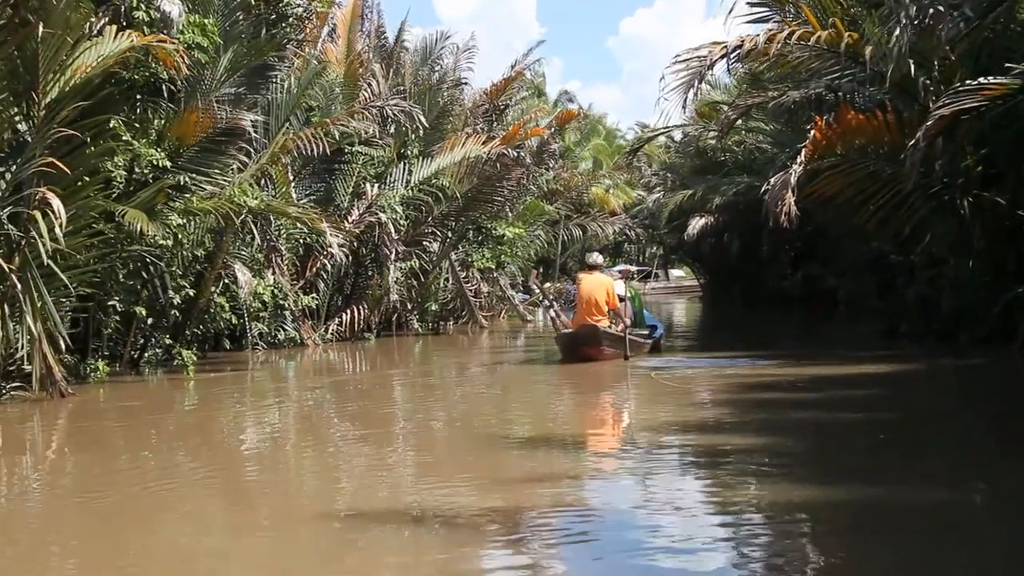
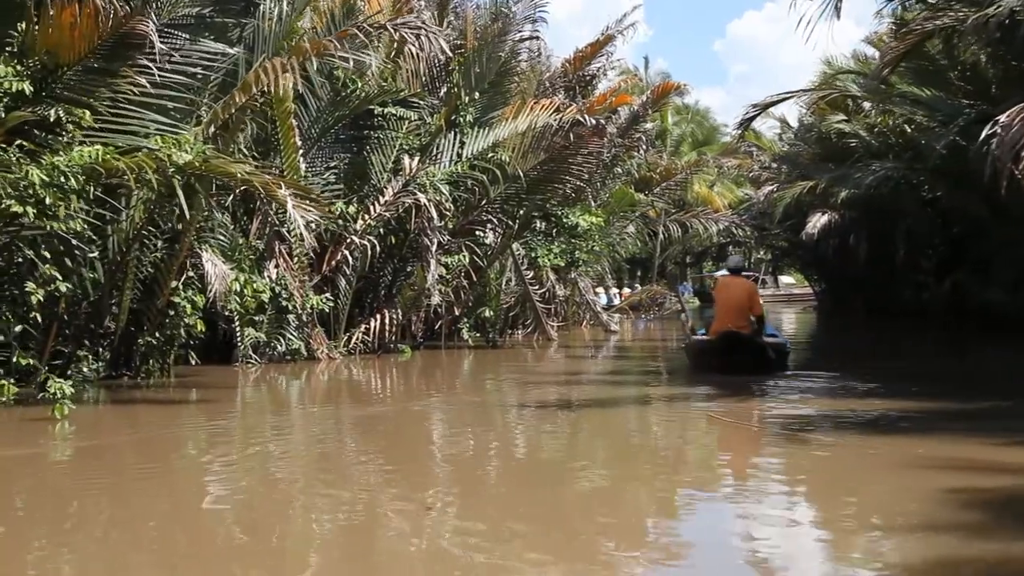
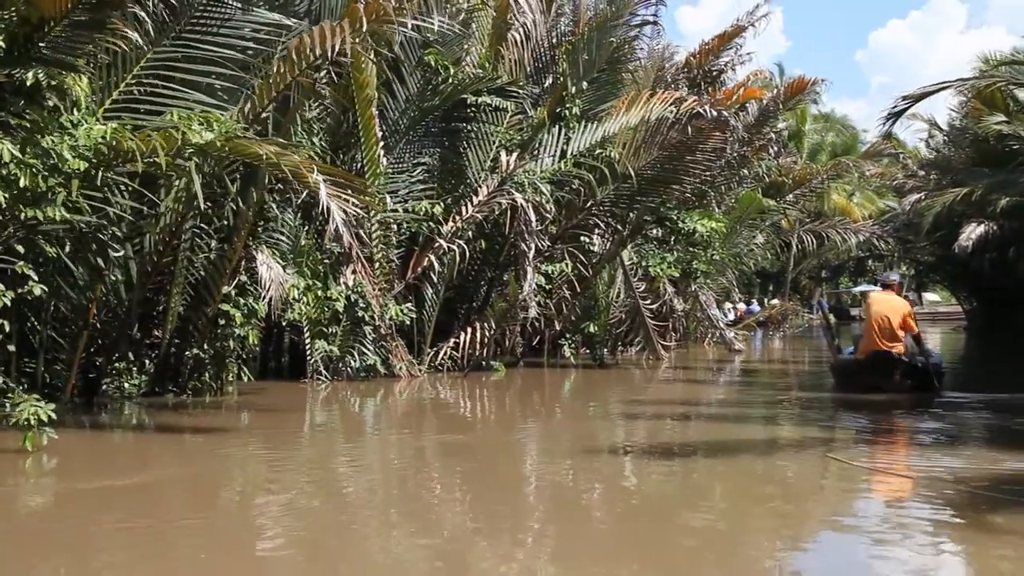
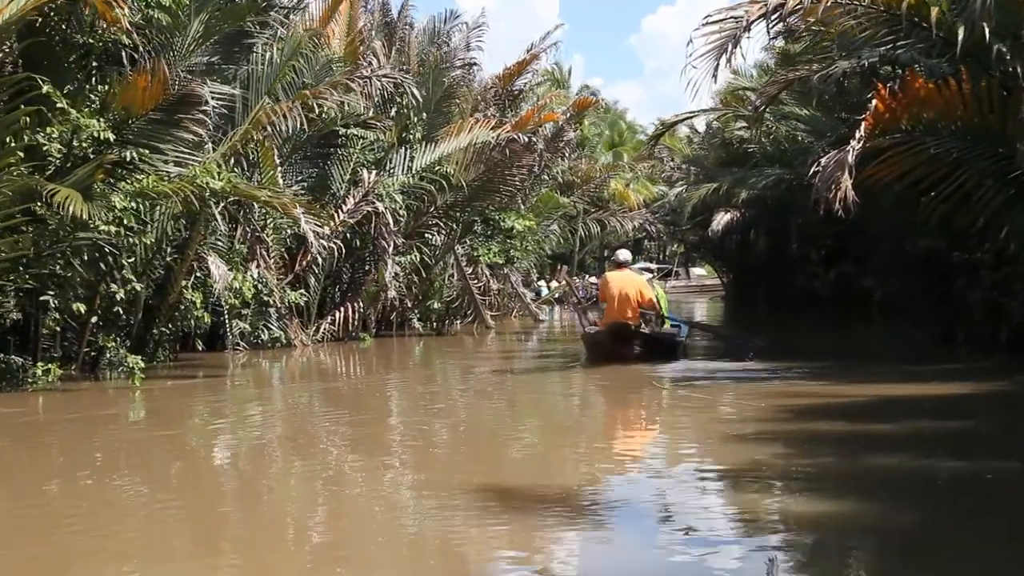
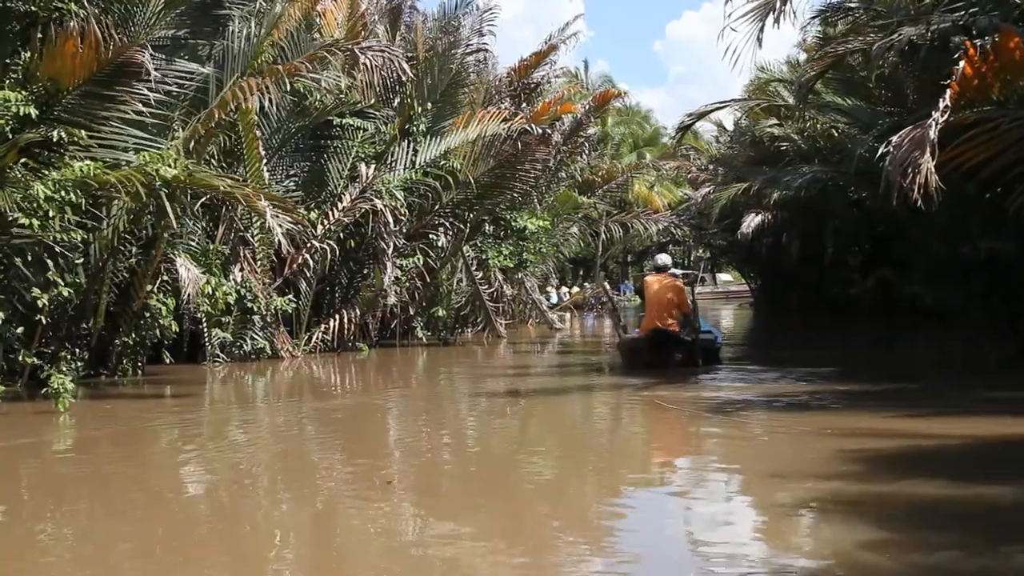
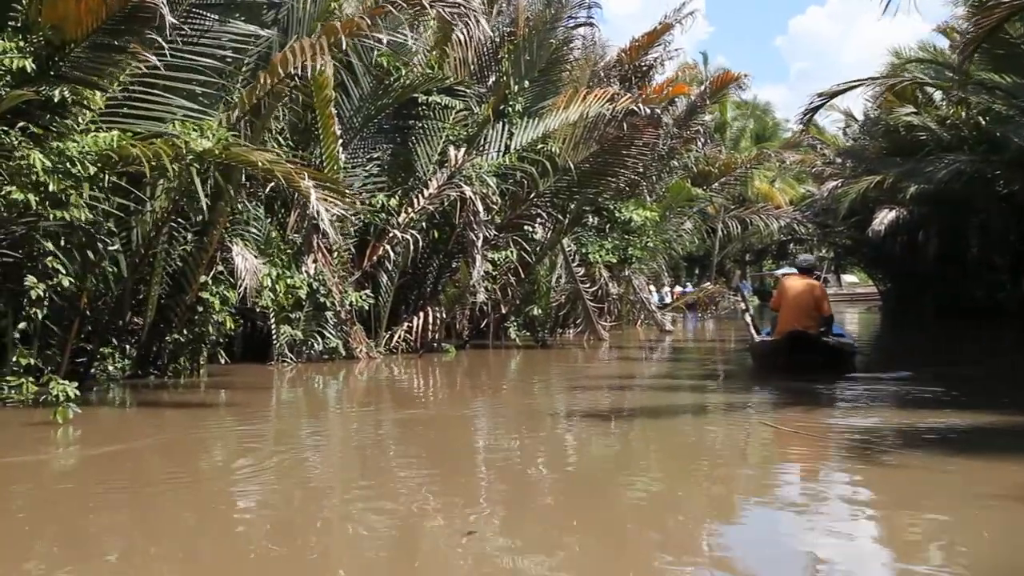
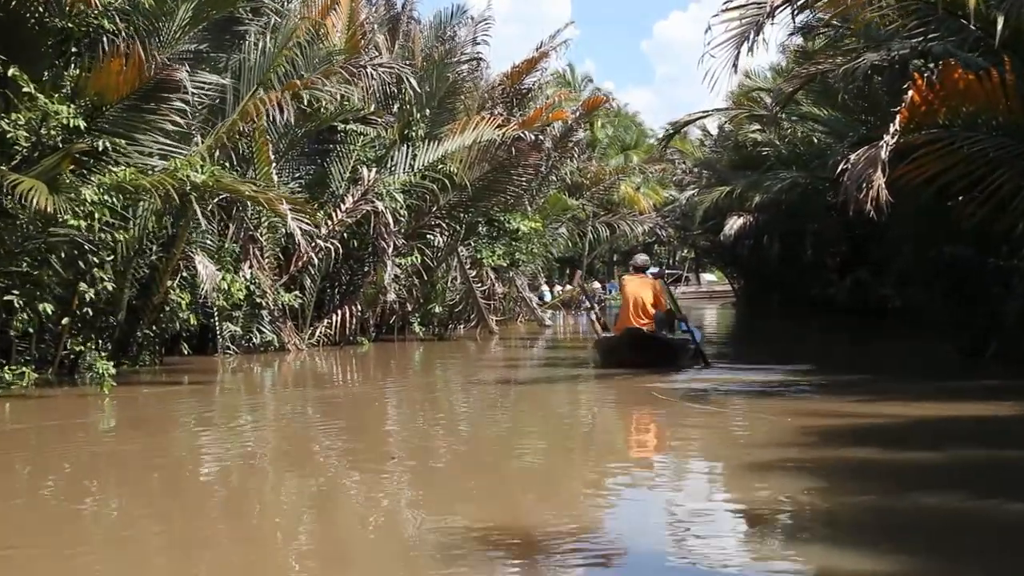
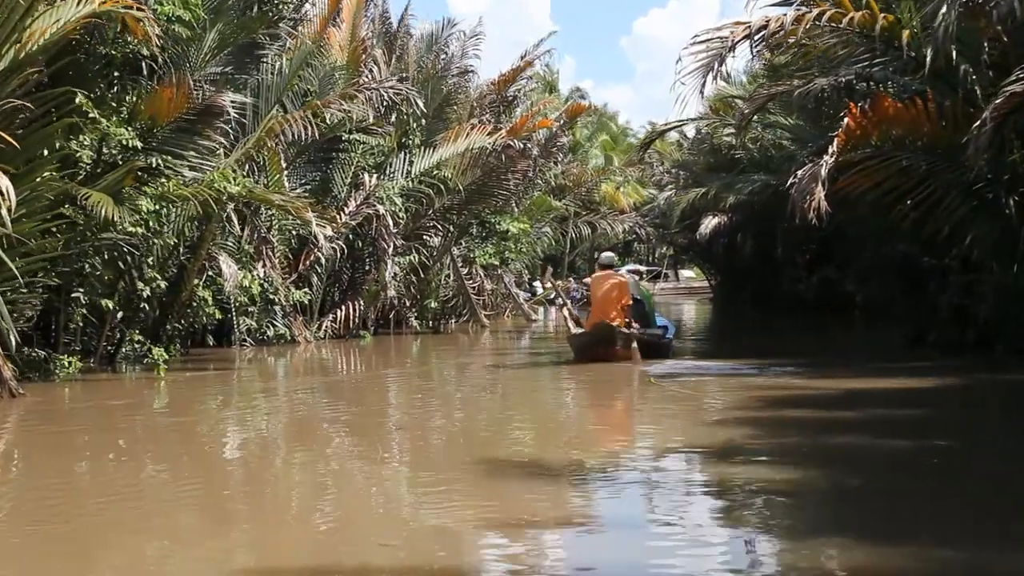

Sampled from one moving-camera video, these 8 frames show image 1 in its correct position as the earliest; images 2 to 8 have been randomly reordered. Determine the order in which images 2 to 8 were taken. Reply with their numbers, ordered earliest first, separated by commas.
8, 4, 7, 5, 2, 6, 3
